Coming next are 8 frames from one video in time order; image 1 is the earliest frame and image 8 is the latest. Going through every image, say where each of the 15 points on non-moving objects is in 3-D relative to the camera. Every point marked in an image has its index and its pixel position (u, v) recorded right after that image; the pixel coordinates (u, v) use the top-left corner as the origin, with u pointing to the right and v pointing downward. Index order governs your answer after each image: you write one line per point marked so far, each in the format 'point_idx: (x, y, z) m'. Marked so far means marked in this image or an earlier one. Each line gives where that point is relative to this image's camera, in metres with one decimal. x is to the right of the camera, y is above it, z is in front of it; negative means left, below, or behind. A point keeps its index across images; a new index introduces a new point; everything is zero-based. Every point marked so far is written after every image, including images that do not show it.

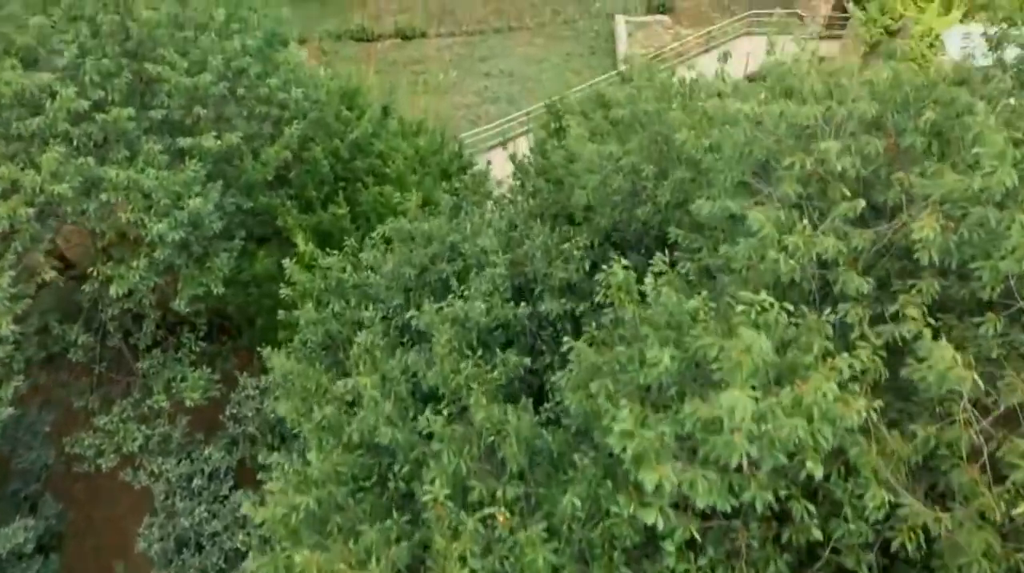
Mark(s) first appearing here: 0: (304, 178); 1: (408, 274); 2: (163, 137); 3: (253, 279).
0: (-3.0, +1.6, +10.4) m
1: (-1.2, +0.1, +8.1) m
2: (-4.5, +1.9, +9.3) m
3: (-3.7, +0.1, +10.0) m
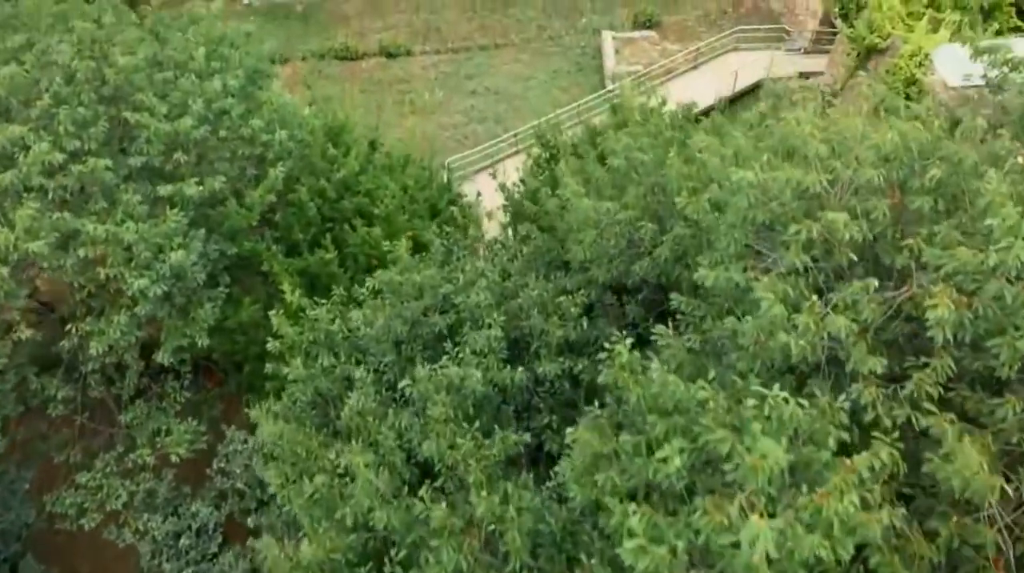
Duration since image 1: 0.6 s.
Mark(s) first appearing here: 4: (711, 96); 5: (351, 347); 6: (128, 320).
0: (-3.1, +0.9, +10.1) m
1: (-1.3, -0.5, +7.9) m
2: (-4.7, +1.3, +9.0) m
3: (-3.7, -0.5, +9.7) m
4: (+5.1, +4.9, +18.5) m
5: (-1.9, -0.7, +8.3) m
6: (-4.6, -0.4, +8.6) m
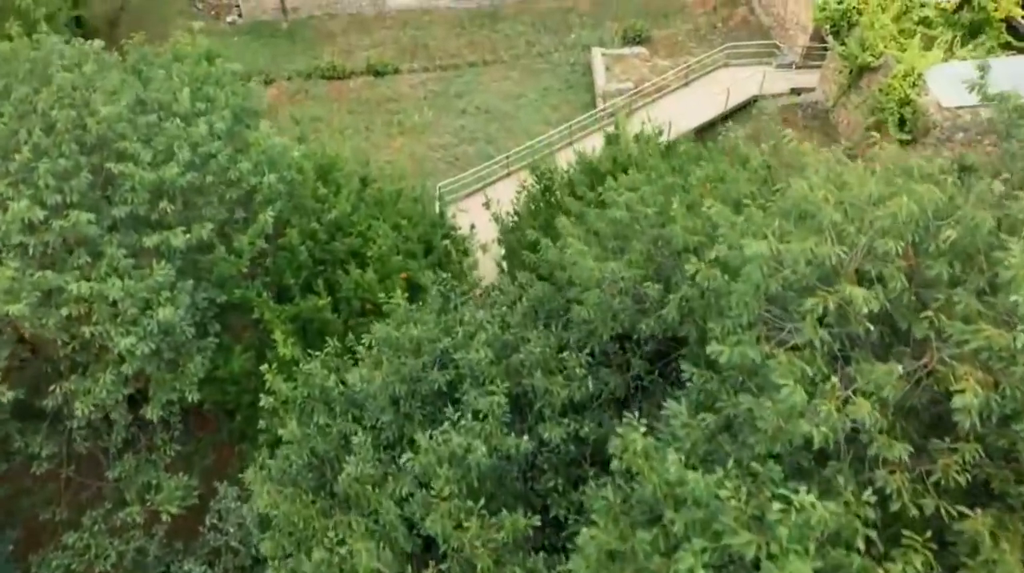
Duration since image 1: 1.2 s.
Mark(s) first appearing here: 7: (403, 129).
0: (-3.2, +0.3, +9.9) m
1: (-1.2, -1.1, +7.6) m
2: (-4.7, +0.6, +8.7) m
3: (-3.8, -1.2, +9.4) m
4: (+4.9, +4.4, +18.3) m
5: (-1.9, -1.3, +8.0) m
6: (-4.6, -1.1, +8.3) m
7: (-3.0, +4.4, +19.9) m
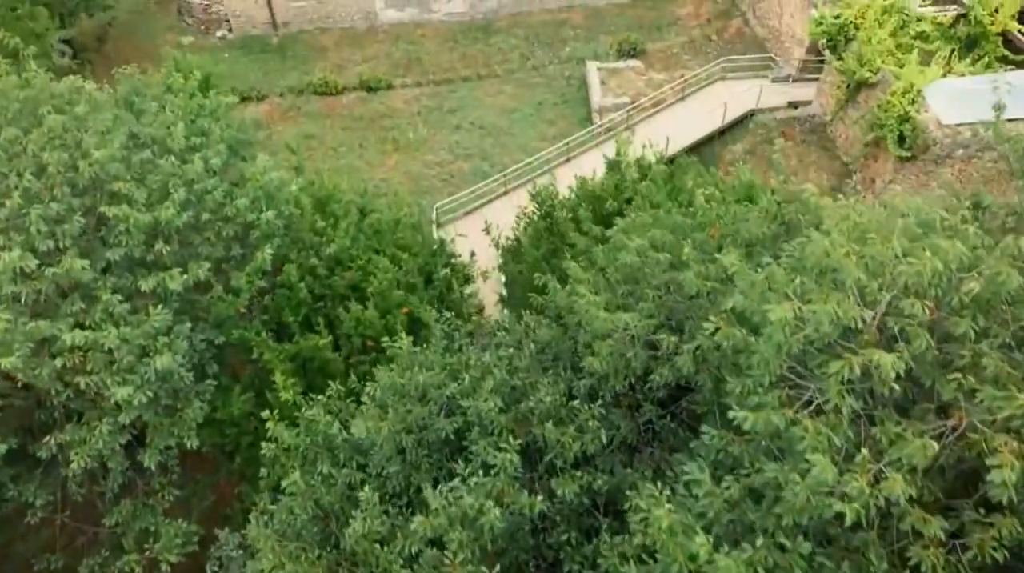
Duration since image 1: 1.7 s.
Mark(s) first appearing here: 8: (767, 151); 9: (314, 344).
0: (-3.1, -0.2, +9.6) m
1: (-1.1, -1.6, +7.4) m
2: (-4.6, +0.1, +8.4) m
3: (-3.7, -1.7, +9.2) m
4: (+4.8, +4.0, +18.2) m
5: (-1.8, -1.8, +7.8) m
6: (-4.5, -1.6, +8.0) m
7: (-3.2, +3.9, +19.7) m
8: (+6.4, +3.4, +18.0) m
9: (-2.6, -0.8, +9.3) m
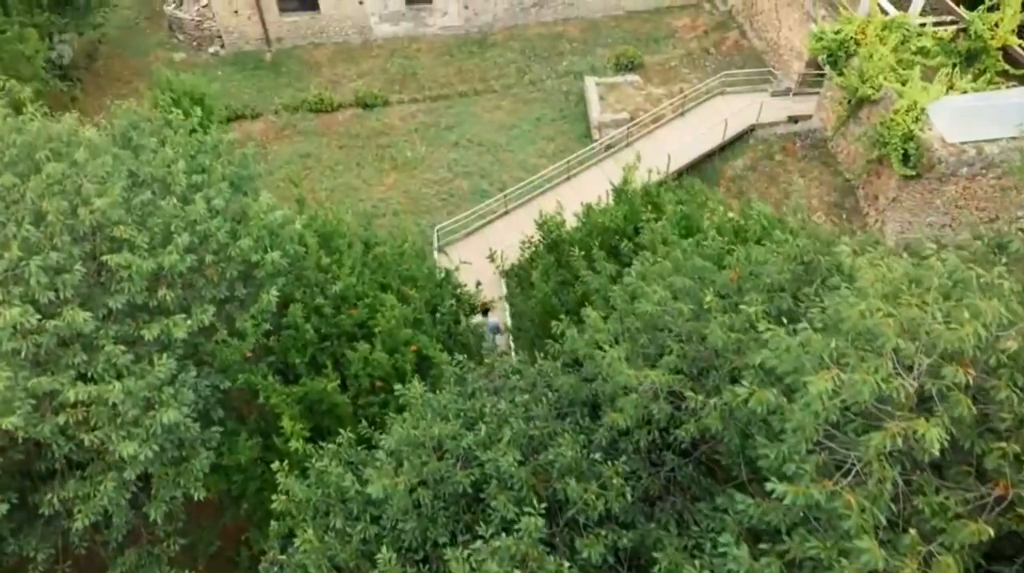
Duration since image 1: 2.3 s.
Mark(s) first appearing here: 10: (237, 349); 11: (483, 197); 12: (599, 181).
0: (-3.0, -0.7, +9.4) m
1: (-0.9, -2.1, +7.2) m
2: (-4.5, -0.5, +8.2) m
3: (-3.5, -2.2, +9.0) m
4: (+4.8, +3.6, +18.1) m
5: (-1.6, -2.3, +7.6) m
6: (-4.3, -2.1, +7.8) m
7: (-3.2, +3.4, +19.5) m
8: (+6.4, +3.0, +17.9) m
9: (-2.4, -1.3, +9.1) m
10: (-3.4, -0.8, +8.8) m
11: (-0.8, +2.3, +18.5) m
12: (+2.2, +2.5, +17.4) m
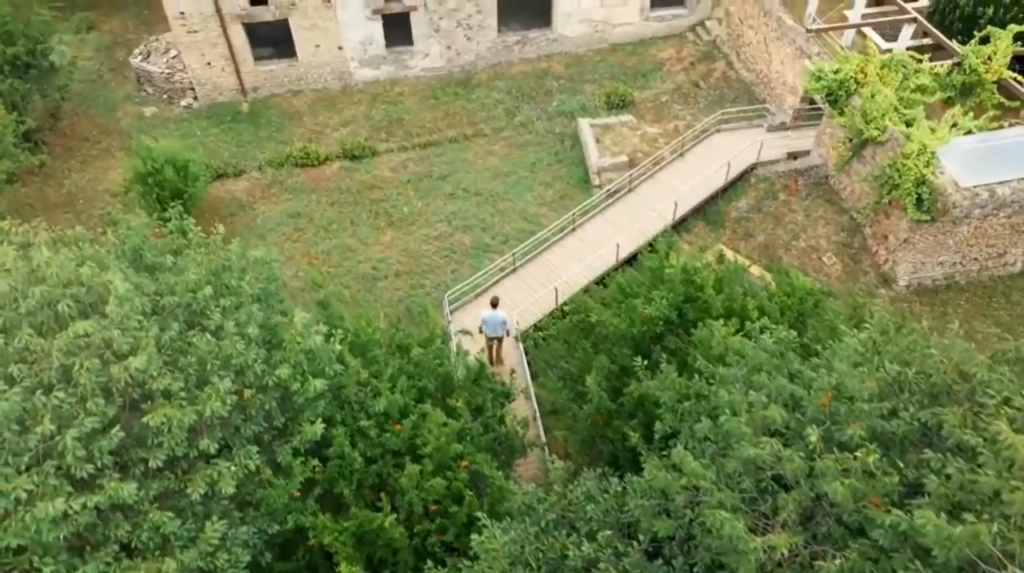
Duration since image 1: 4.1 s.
0: (-2.2, -2.3, +8.8) m
1: (0.0, -3.5, +6.7) m
2: (-3.6, -2.1, +7.5) m
3: (-2.6, -3.8, +8.3) m
4: (+4.8, +2.4, +17.8) m
5: (-0.6, -3.8, +7.1) m
6: (-3.4, -3.8, +7.1) m
7: (-3.2, +1.8, +18.8) m
8: (+6.5, +2.0, +17.7) m
9: (-1.6, -2.8, +8.5) m
10: (-2.6, -2.3, +8.2) m
11: (-0.7, +0.9, +18.0) m
12: (+2.3, +1.2, +17.1) m
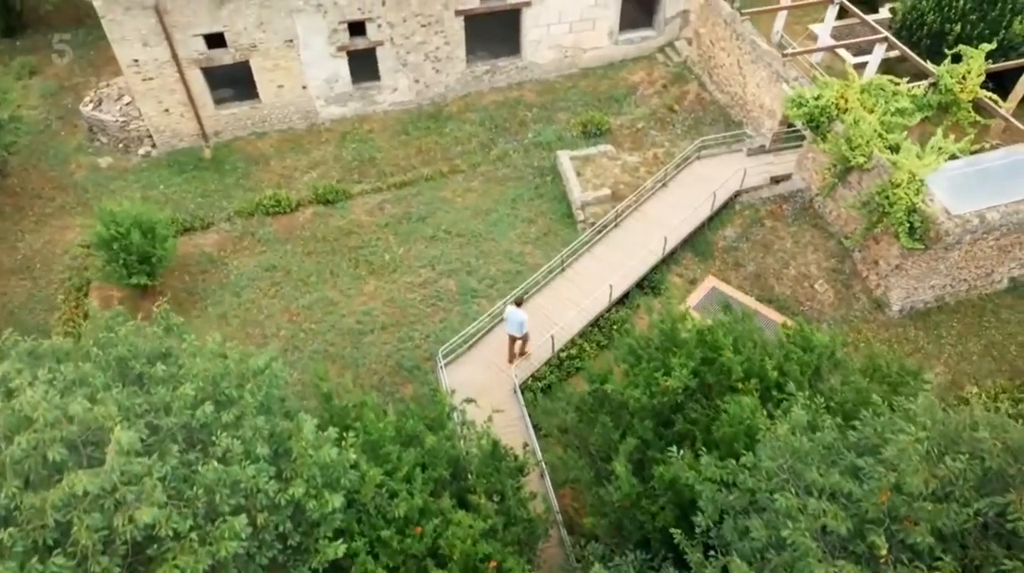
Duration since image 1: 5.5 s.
0: (-1.8, -3.5, +8.2) m
1: (+0.6, -4.6, +6.3) m
2: (-3.2, -3.4, +6.8) m
3: (-2.1, -5.0, +7.7) m
4: (+4.4, +1.6, +17.6) m
5: (0.0, -4.9, +6.6) m
6: (-2.8, -5.0, +6.4) m
7: (-3.6, +0.5, +18.1) m
8: (+6.1, +1.3, +17.6) m
9: (-1.2, -4.0, +8.0) m
10: (-2.1, -3.6, +7.5) m
11: (-1.0, -0.3, +17.4) m
12: (+2.0, +0.3, +16.7) m
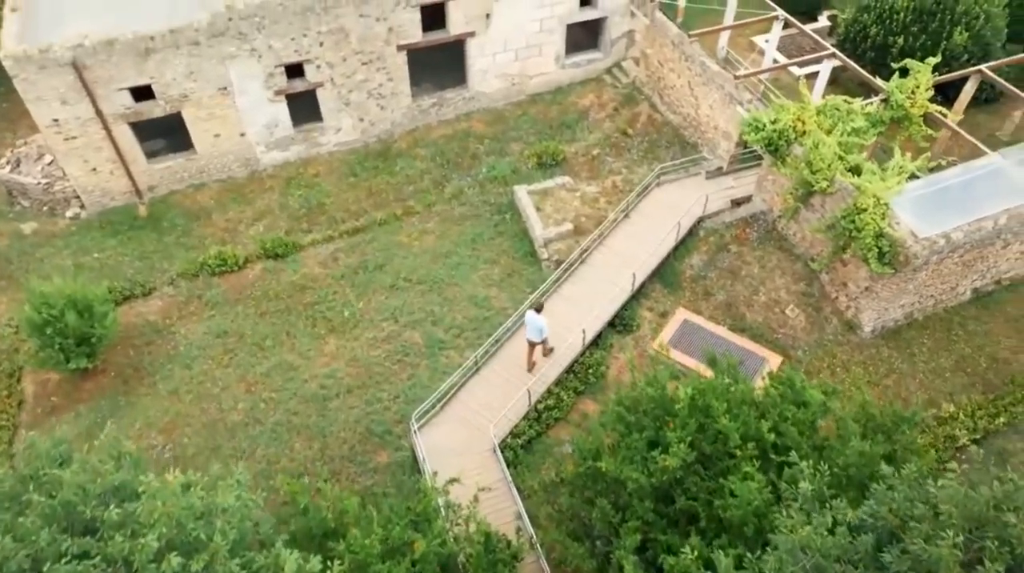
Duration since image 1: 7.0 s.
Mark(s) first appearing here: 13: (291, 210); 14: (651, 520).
0: (-1.6, -4.7, +7.4) m
1: (+1.0, -5.6, +5.7) m
2: (-2.9, -4.7, +6.0) m
3: (-1.8, -6.3, +6.9) m
4: (+3.5, +0.8, +17.2) m
5: (+0.3, -6.0, +5.9) m
6: (-2.4, -6.3, +5.6) m
7: (-4.4, -0.9, +17.2) m
8: (+5.2, +0.6, +17.3) m
9: (-0.9, -5.1, +7.2) m
10: (-1.9, -4.8, +6.8) m
11: (-1.7, -1.5, +16.7) m
12: (+1.3, -0.7, +16.2) m
13: (-6.1, +2.1, +19.7) m
14: (+1.8, -3.1, +9.5) m
